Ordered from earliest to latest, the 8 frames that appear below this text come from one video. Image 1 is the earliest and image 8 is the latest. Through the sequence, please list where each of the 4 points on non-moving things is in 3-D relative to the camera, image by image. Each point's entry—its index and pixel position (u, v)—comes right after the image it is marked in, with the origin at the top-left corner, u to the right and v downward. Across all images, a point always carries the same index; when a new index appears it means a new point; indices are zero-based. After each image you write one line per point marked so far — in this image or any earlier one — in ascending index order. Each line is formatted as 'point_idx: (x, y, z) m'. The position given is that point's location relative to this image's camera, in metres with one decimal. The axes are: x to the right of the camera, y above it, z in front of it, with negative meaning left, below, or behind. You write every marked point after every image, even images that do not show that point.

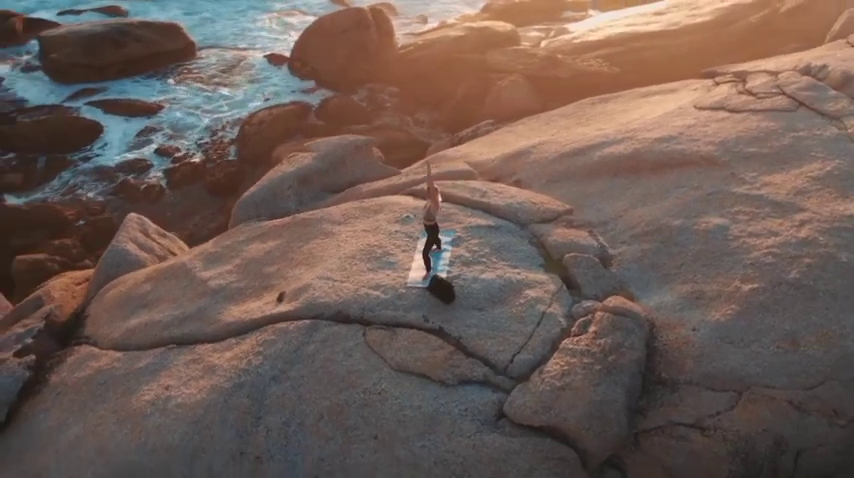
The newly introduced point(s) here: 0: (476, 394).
0: (+0.3, -0.8, +4.9) m
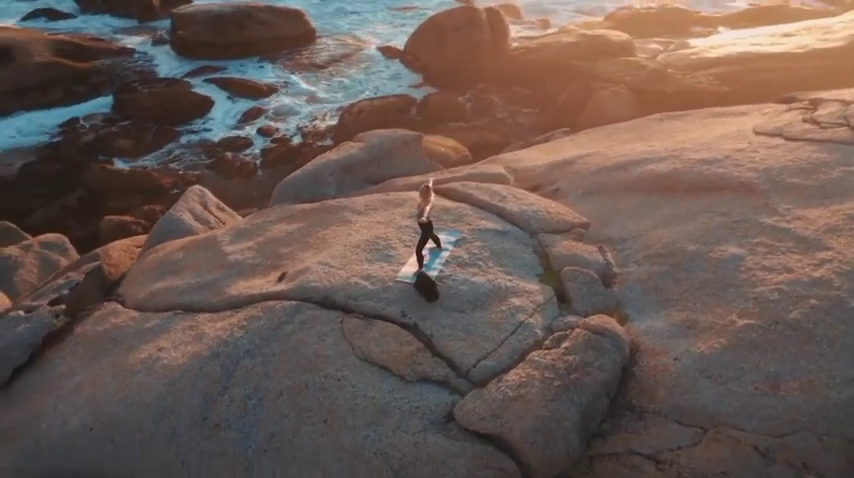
0: (0.0, -0.8, +4.9) m
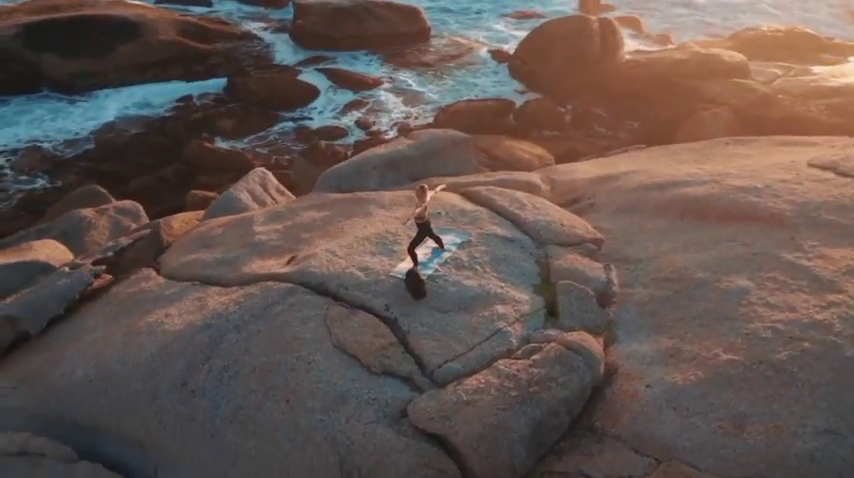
0: (-0.2, -0.8, +5.0) m
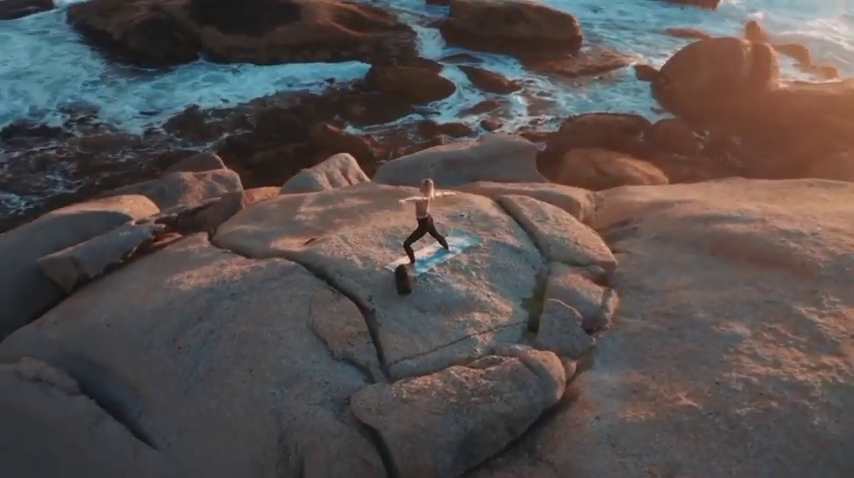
0: (-0.4, -0.8, +5.1) m
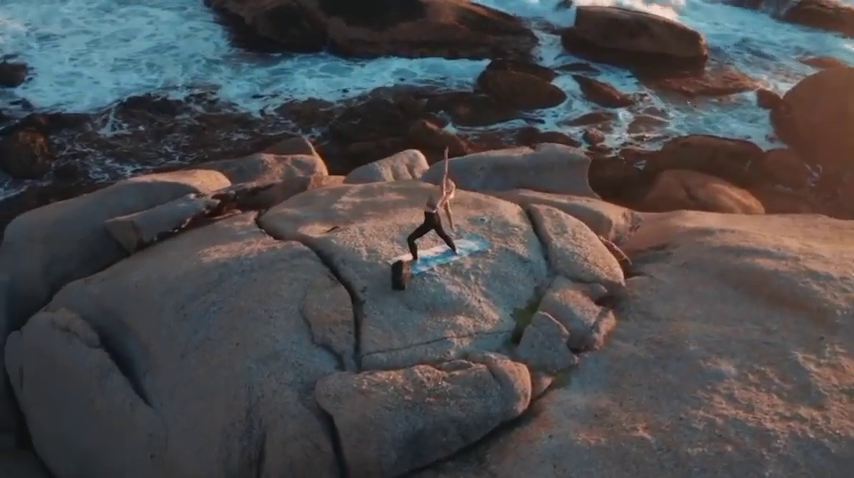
0: (-0.6, -0.7, +5.2) m
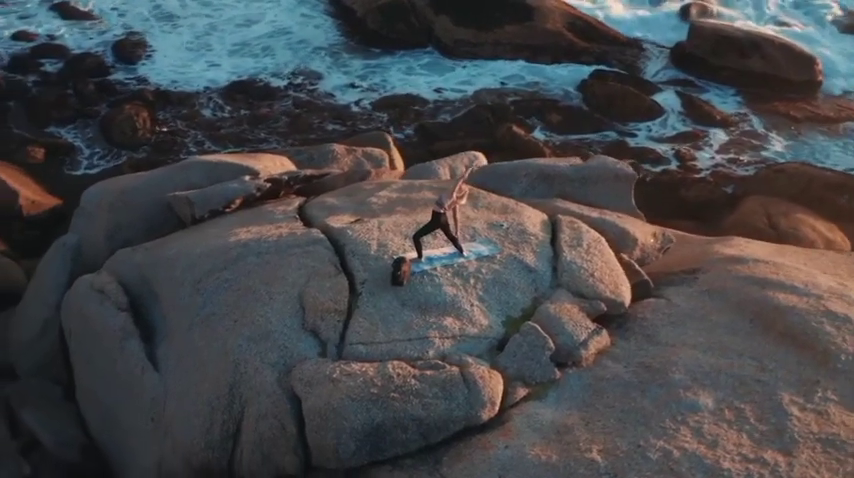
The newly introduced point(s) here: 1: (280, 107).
0: (-0.7, -0.6, +5.3) m
1: (-2.2, +2.0, +13.9) m
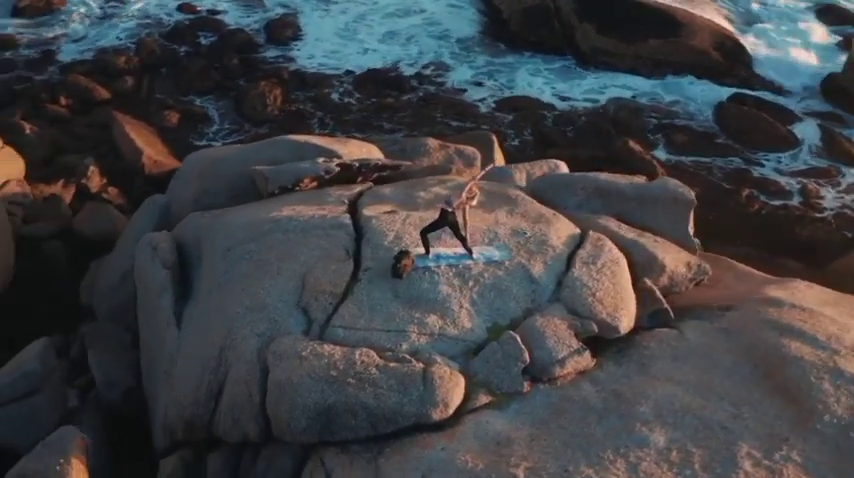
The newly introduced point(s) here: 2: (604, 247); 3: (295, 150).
0: (-0.8, -0.5, +5.5) m
1: (-0.3, +2.2, +14.1) m
2: (+1.2, -0.1, +6.1) m
3: (-1.3, +0.9, +9.2) m
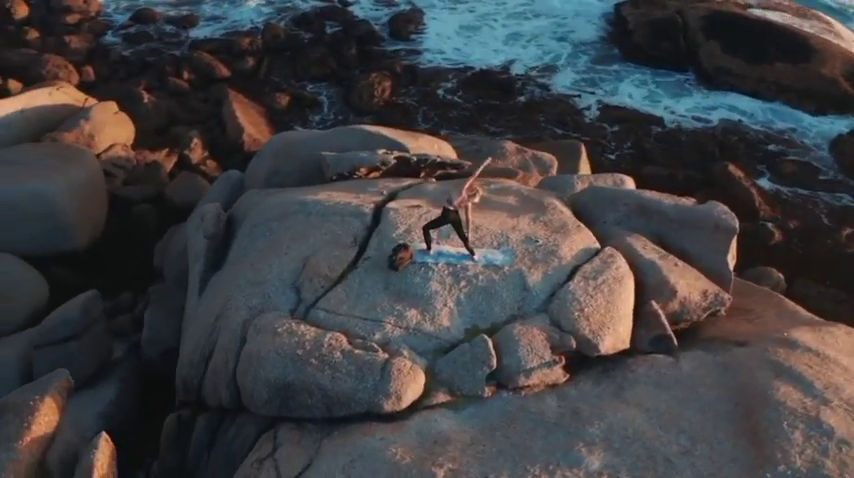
0: (-0.9, -0.4, +5.6) m
1: (+1.3, +2.1, +14.1) m
2: (+1.2, -0.2, +5.9) m
3: (-0.6, +1.0, +9.4) m
